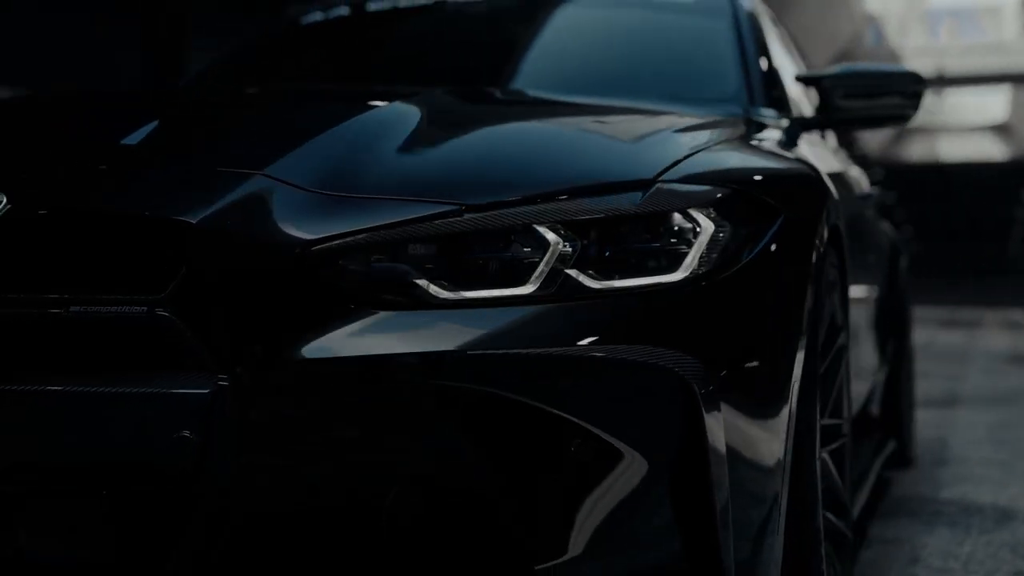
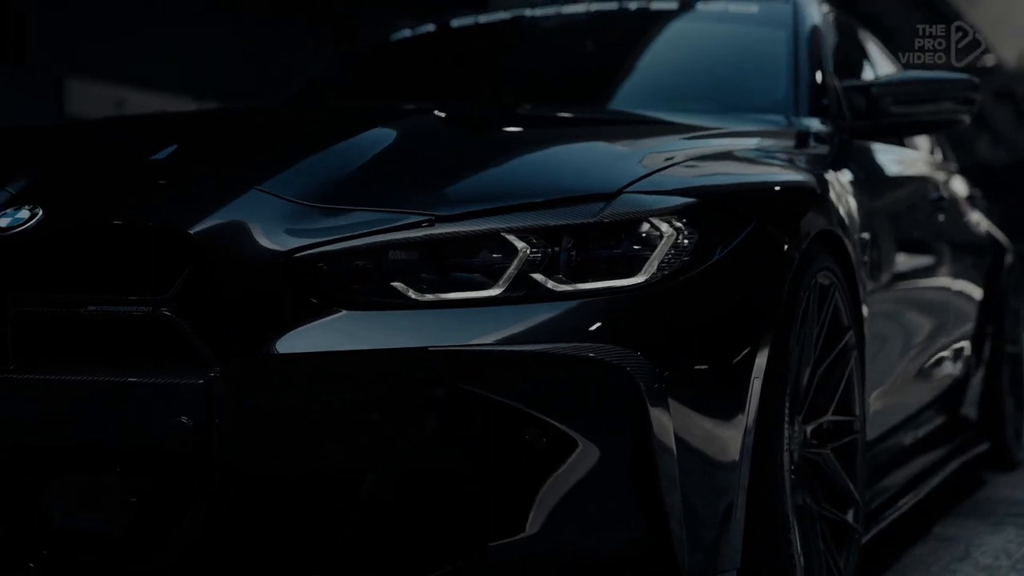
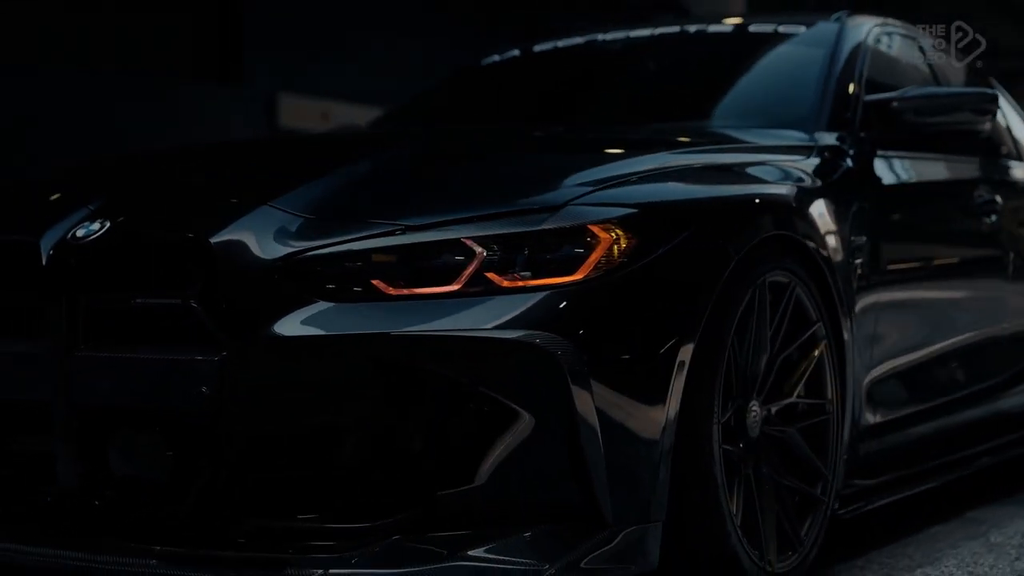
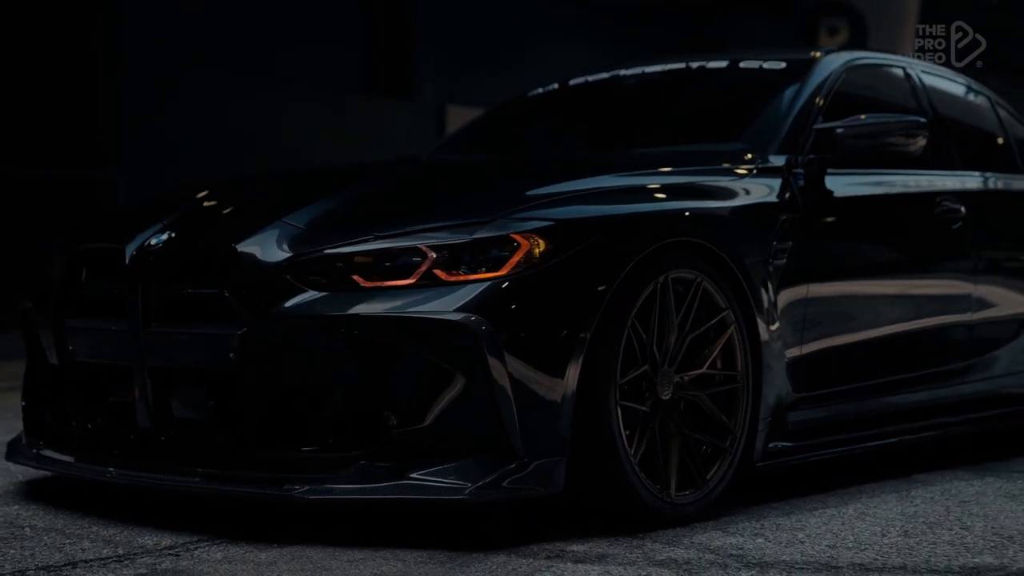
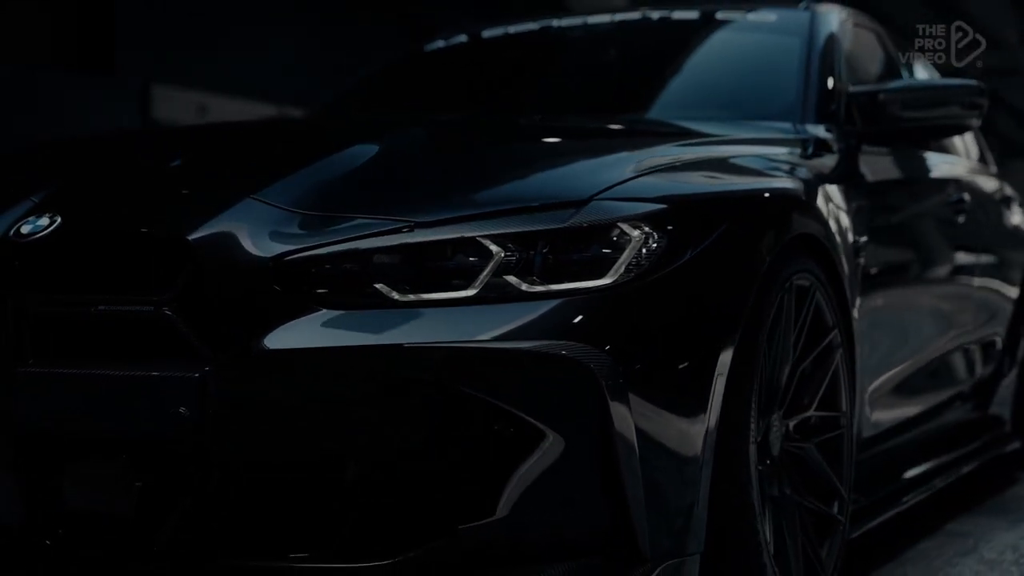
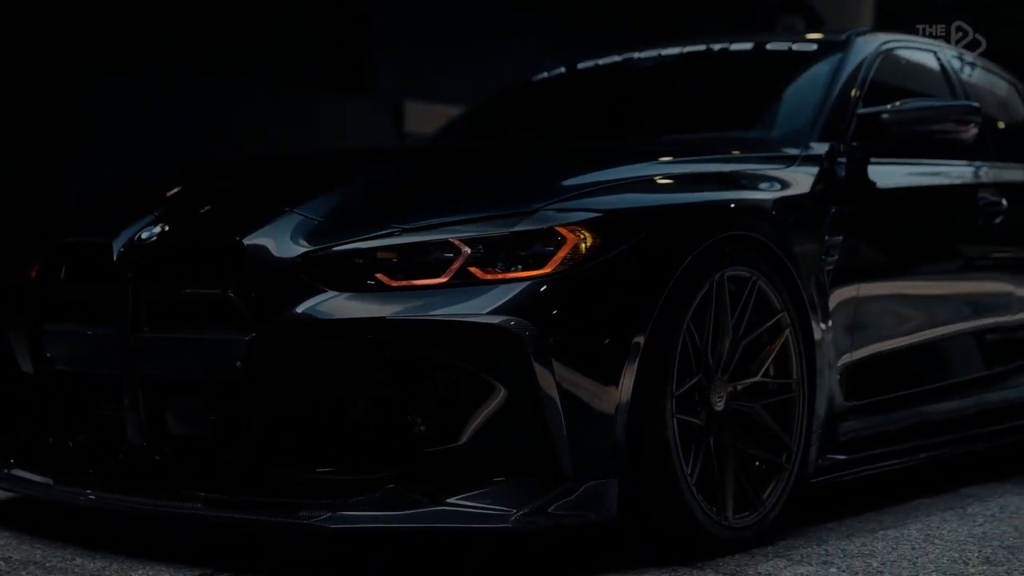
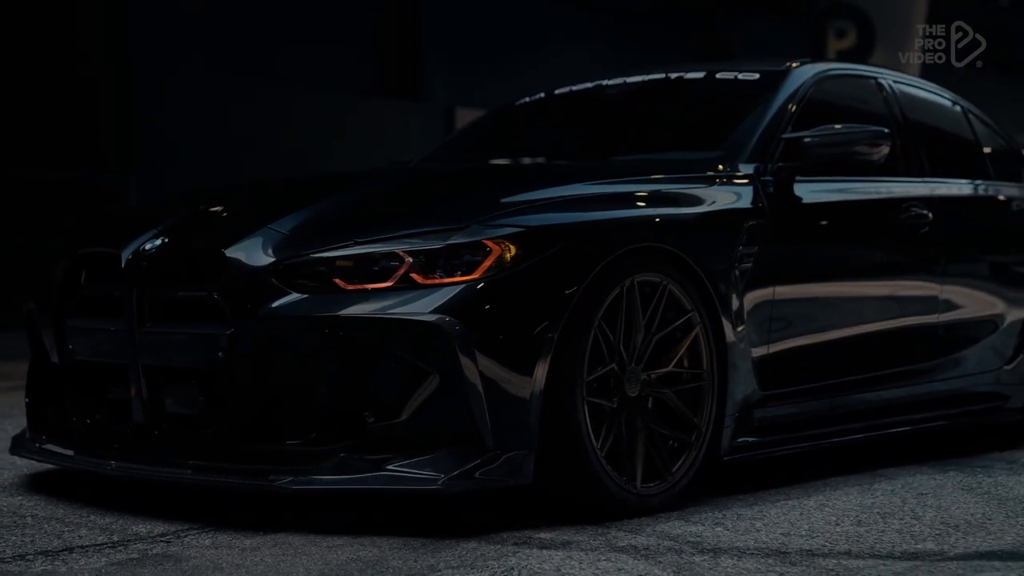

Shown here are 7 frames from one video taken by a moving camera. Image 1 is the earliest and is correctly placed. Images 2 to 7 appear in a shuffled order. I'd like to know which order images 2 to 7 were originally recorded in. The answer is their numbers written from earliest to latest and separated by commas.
2, 5, 3, 6, 4, 7
